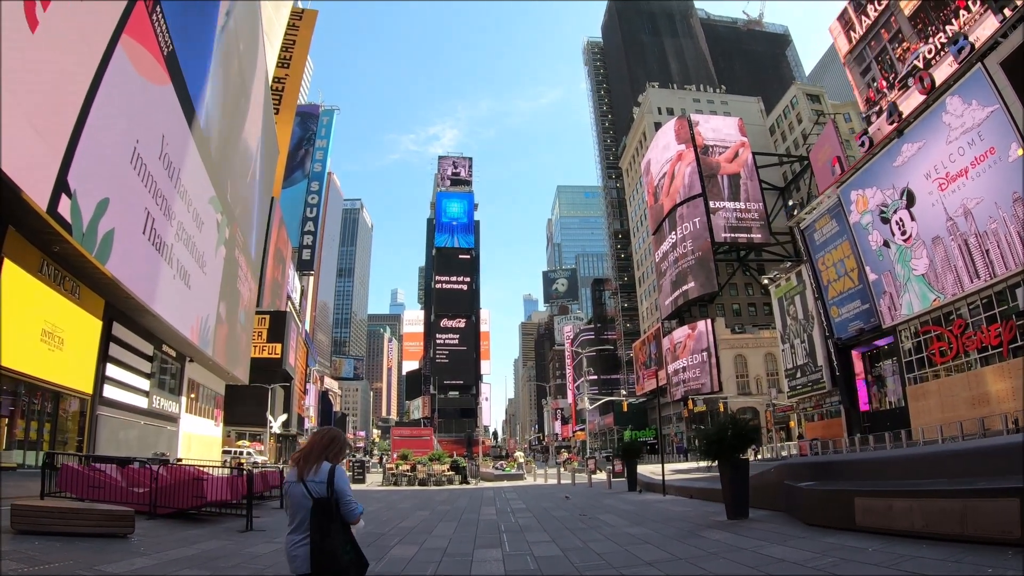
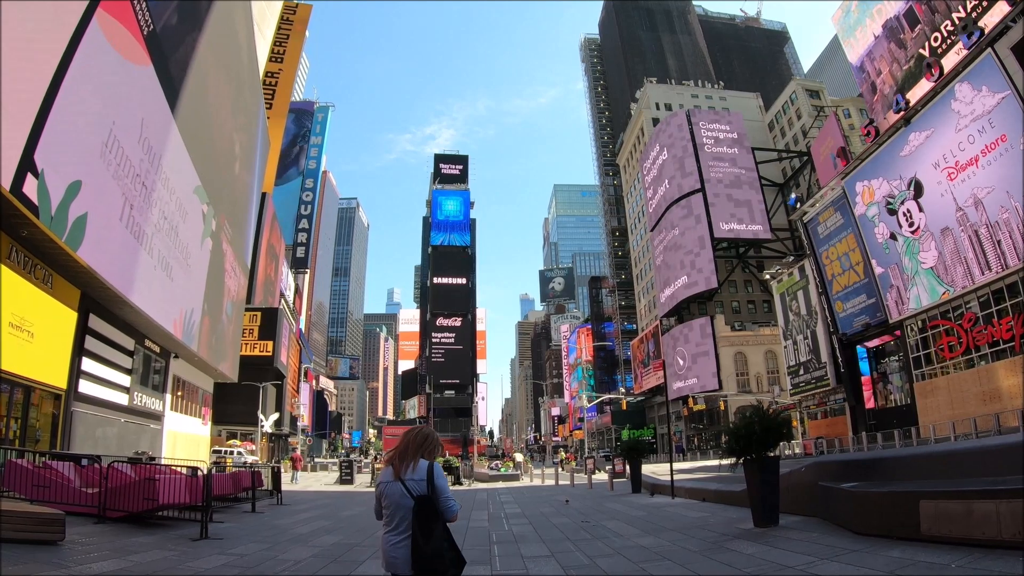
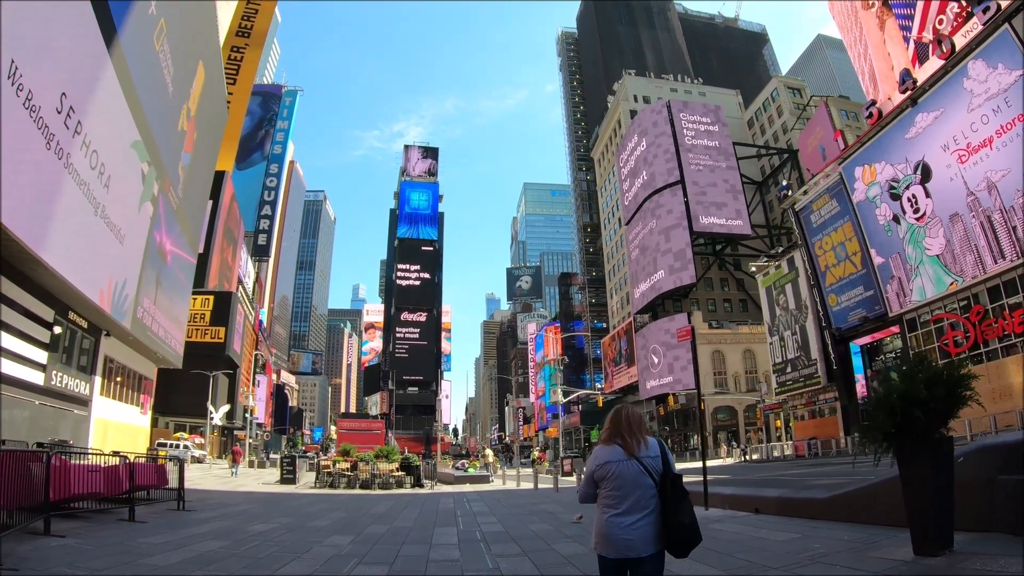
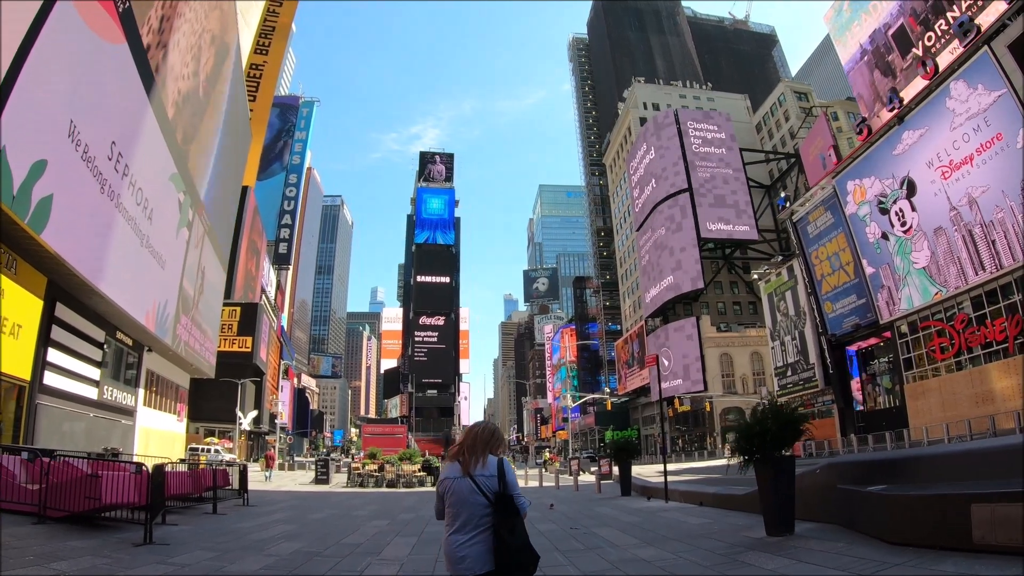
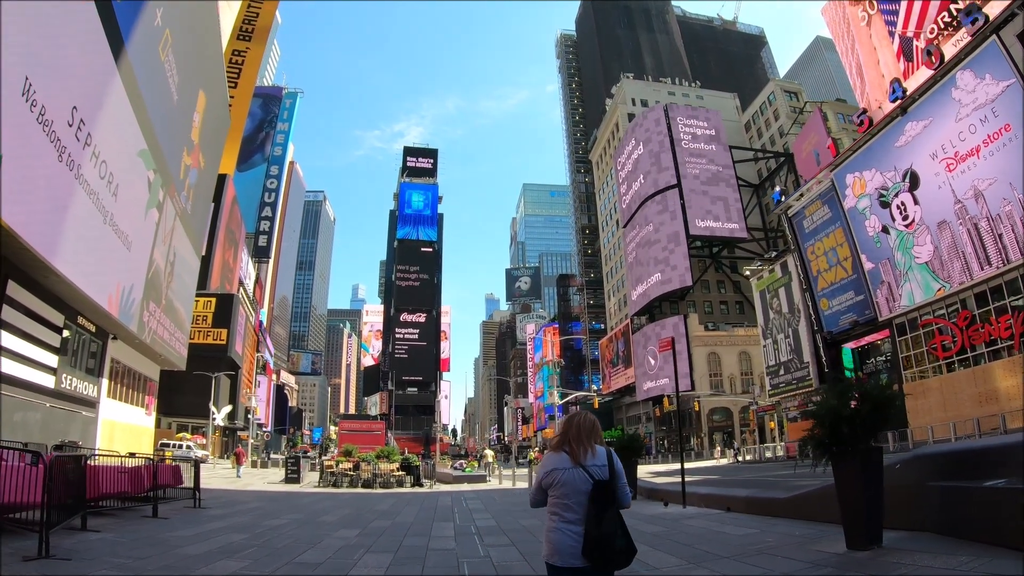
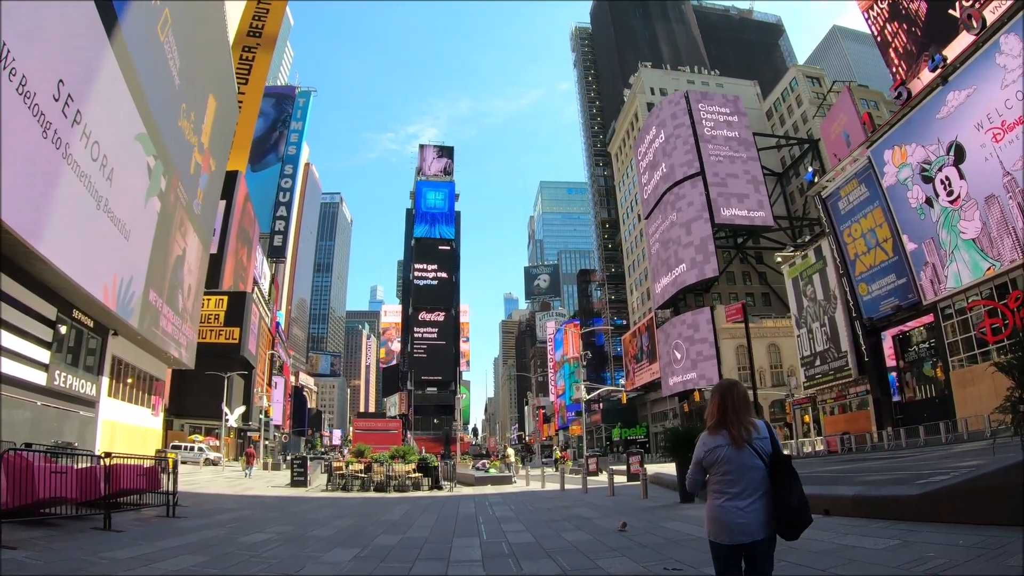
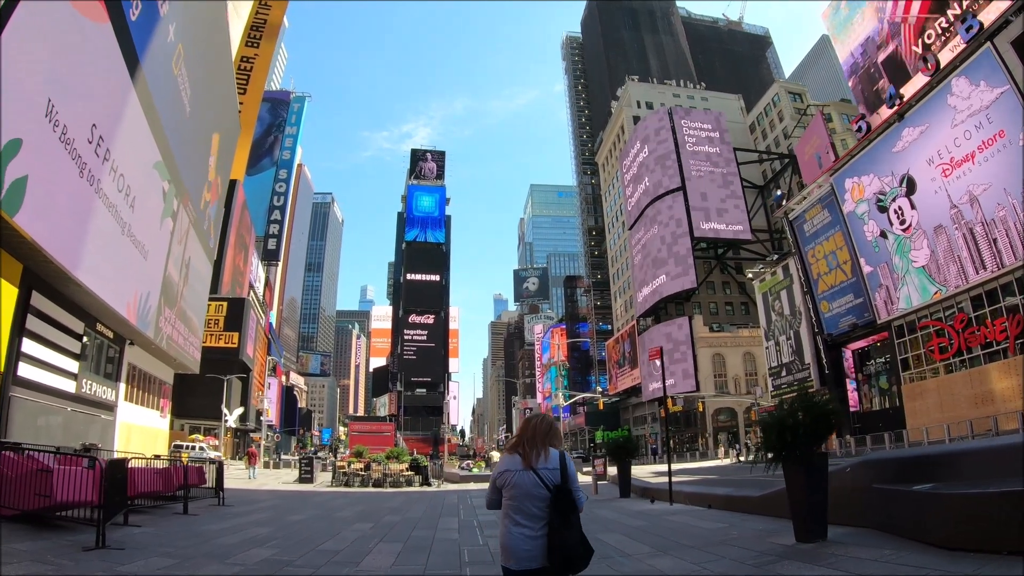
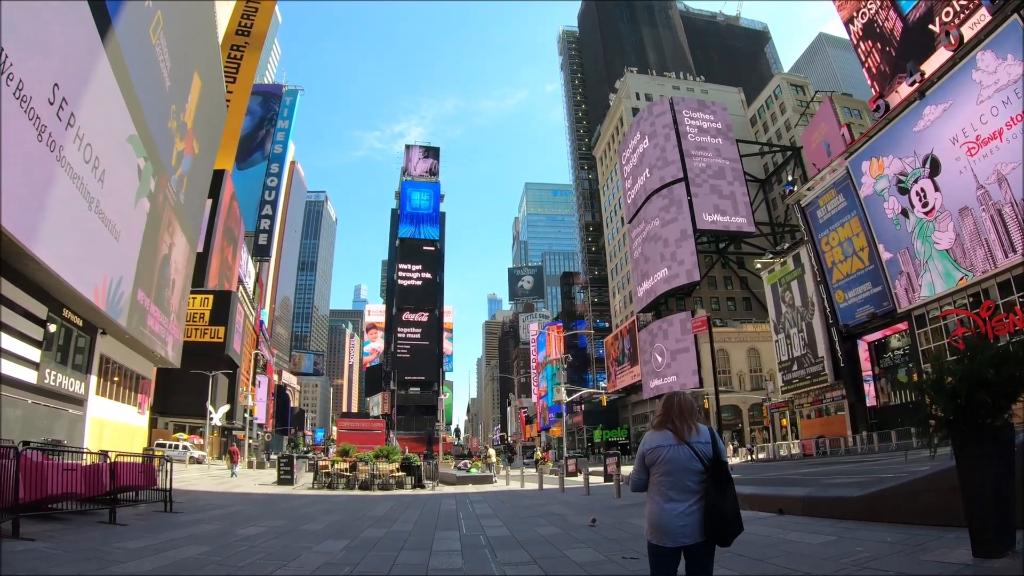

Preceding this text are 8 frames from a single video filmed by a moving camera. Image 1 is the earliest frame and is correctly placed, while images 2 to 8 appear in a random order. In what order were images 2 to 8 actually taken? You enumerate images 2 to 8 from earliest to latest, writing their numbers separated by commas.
2, 4, 7, 5, 3, 8, 6
